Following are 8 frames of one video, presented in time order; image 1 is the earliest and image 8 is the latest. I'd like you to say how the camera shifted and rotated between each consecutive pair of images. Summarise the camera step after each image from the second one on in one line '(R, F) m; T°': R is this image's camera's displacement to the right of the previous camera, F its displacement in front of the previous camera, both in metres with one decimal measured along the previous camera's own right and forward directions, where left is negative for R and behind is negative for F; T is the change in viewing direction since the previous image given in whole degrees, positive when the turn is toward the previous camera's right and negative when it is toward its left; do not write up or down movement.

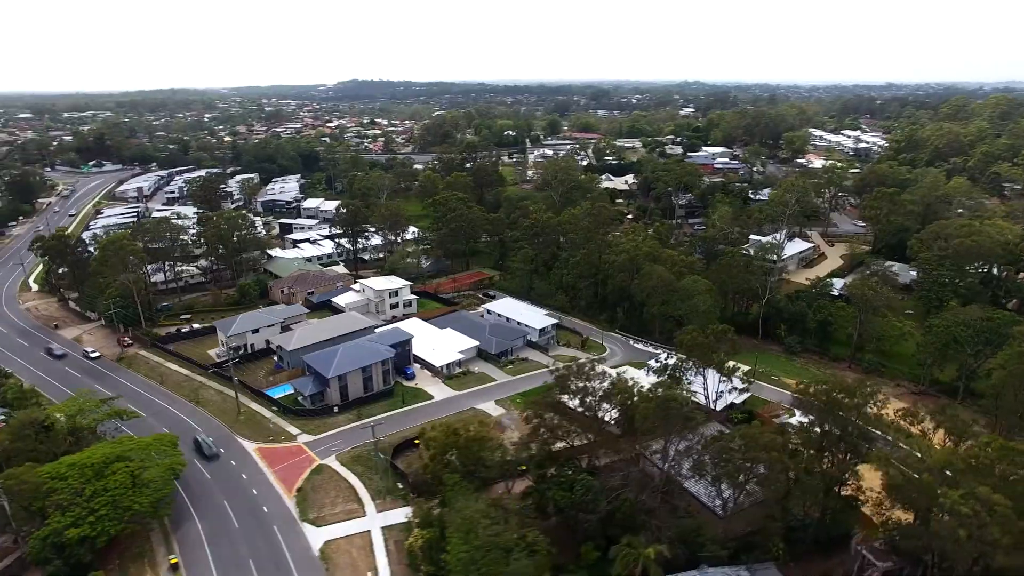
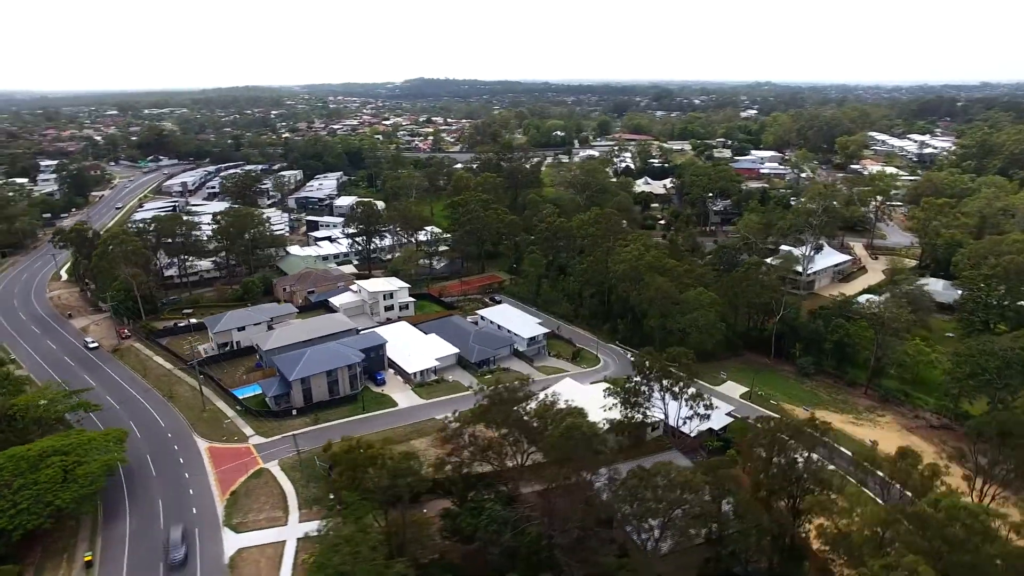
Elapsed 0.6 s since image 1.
(+4.3, +1.1) m; -6°
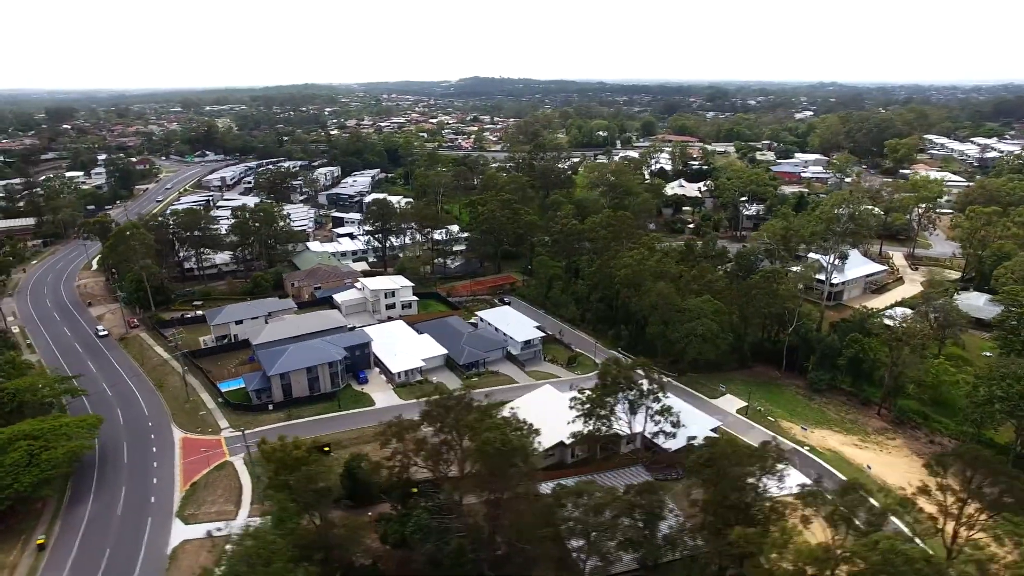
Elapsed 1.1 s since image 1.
(+3.3, +0.7) m; -5°
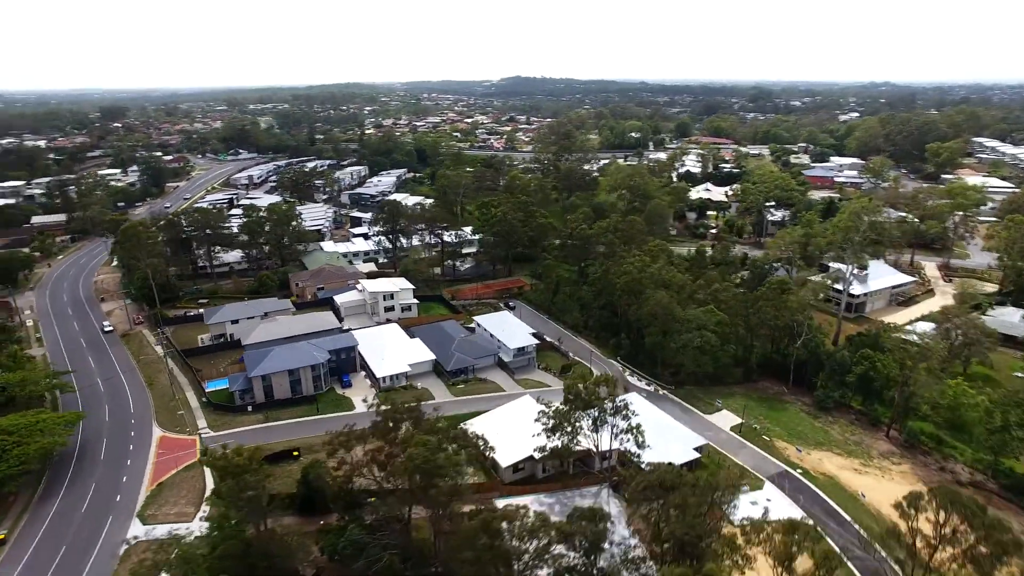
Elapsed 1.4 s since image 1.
(+2.6, +0.7) m; -4°
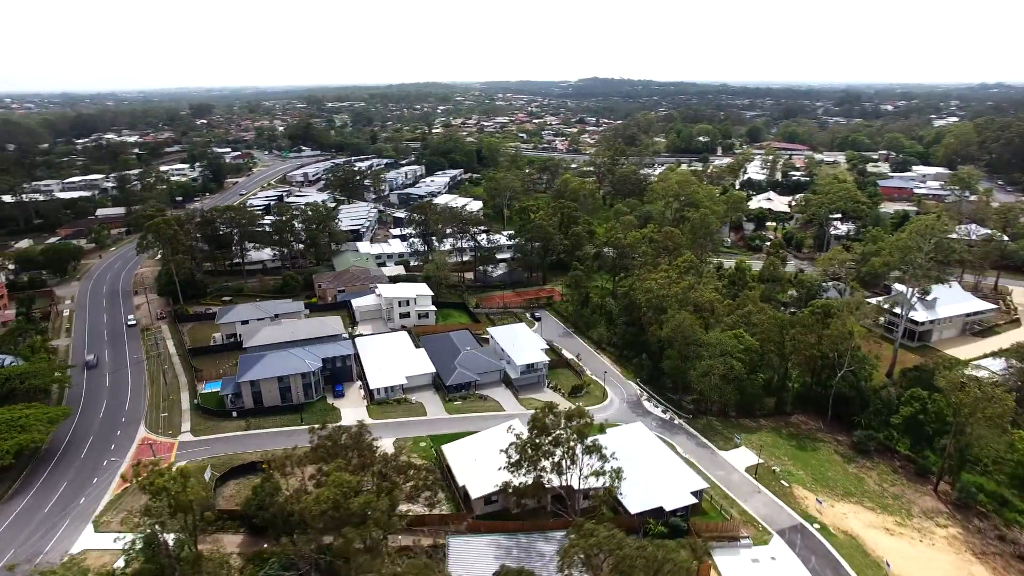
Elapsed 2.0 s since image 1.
(+3.3, +2.0) m; -7°
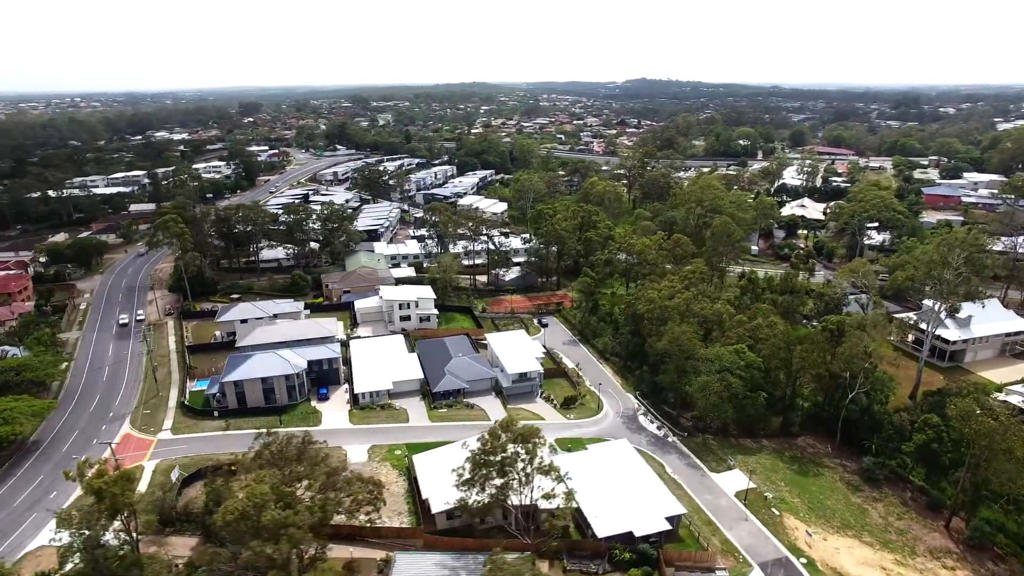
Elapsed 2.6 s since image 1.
(+2.6, +0.9) m; -4°
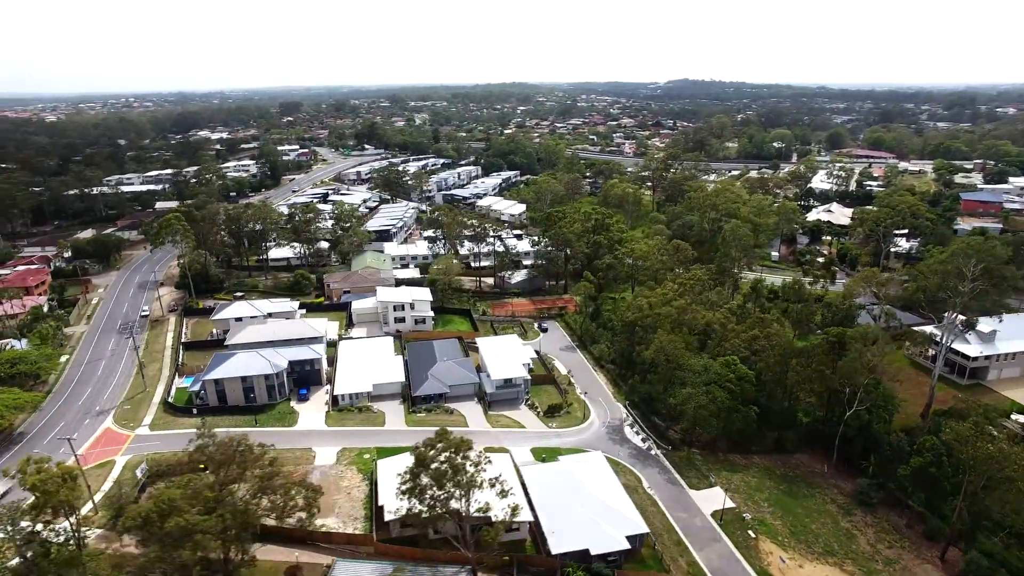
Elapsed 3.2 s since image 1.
(+2.8, +0.6) m; -4°
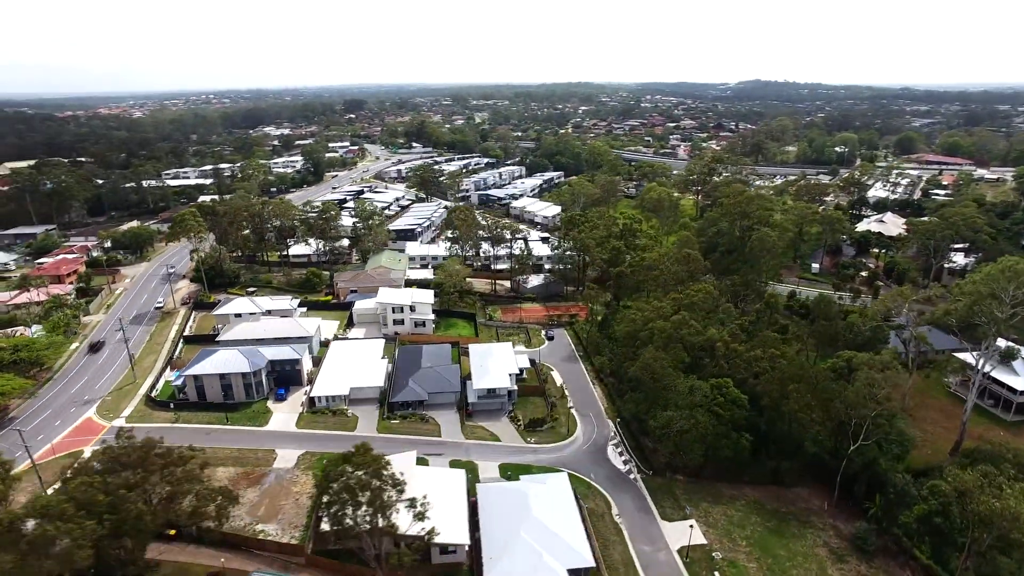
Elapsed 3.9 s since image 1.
(+3.8, +1.3) m; -6°
